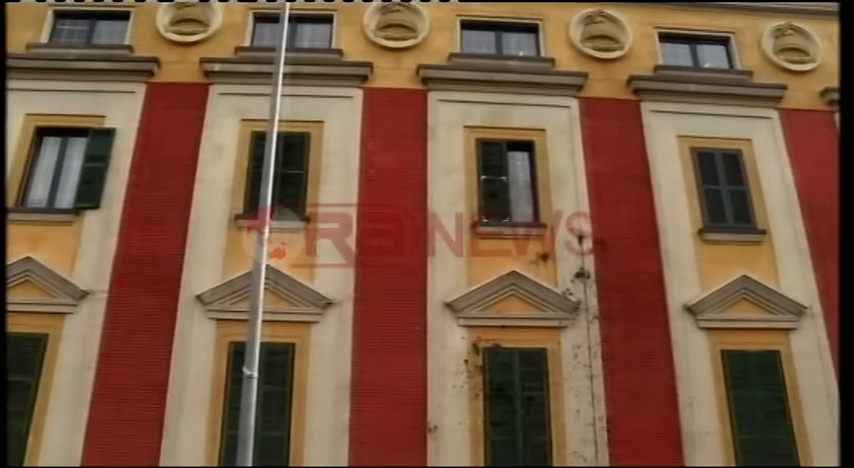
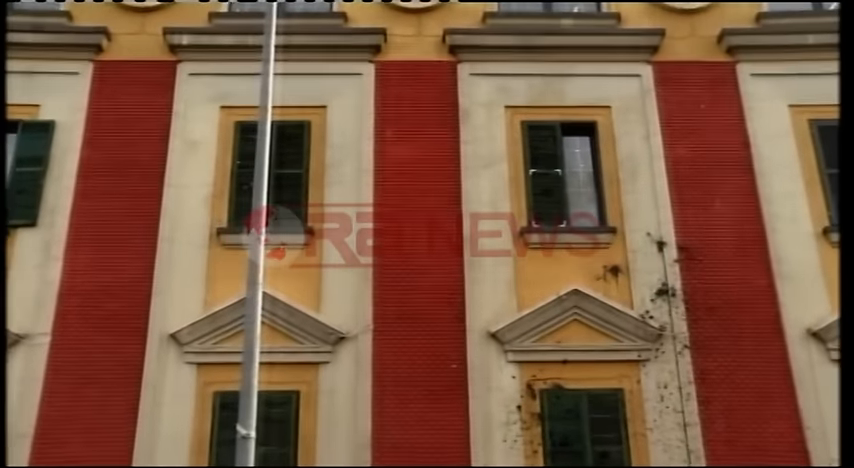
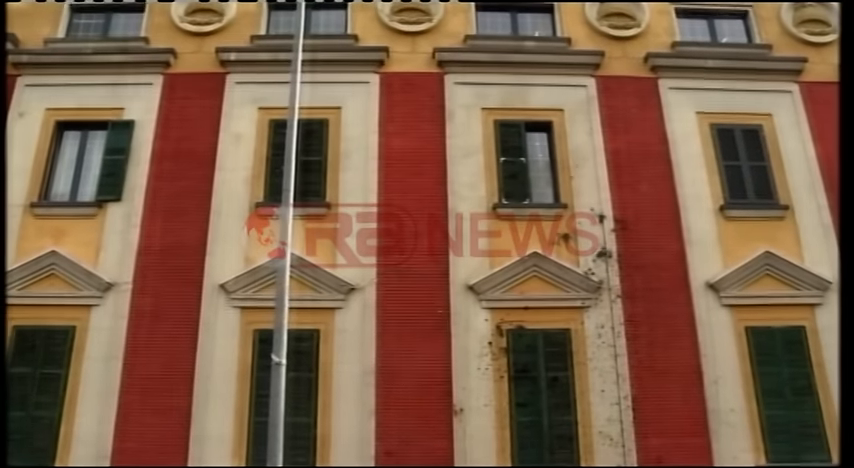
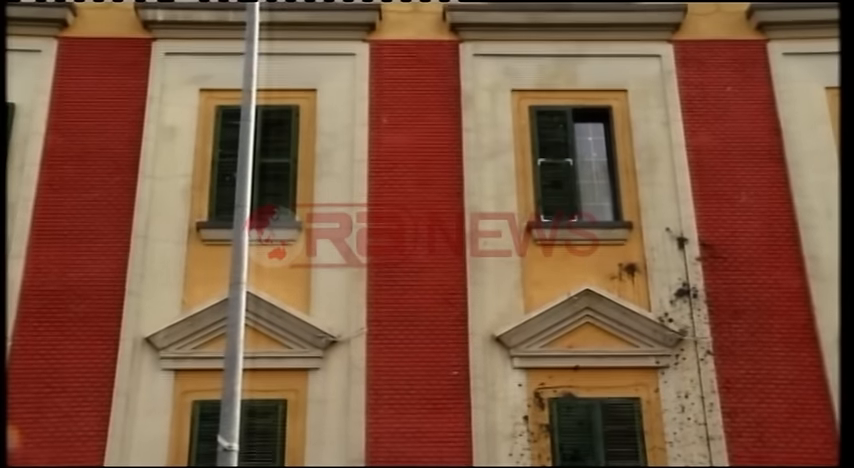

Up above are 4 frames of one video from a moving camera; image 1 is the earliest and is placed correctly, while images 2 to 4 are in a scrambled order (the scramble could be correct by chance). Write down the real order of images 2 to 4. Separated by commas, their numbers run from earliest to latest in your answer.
3, 2, 4
